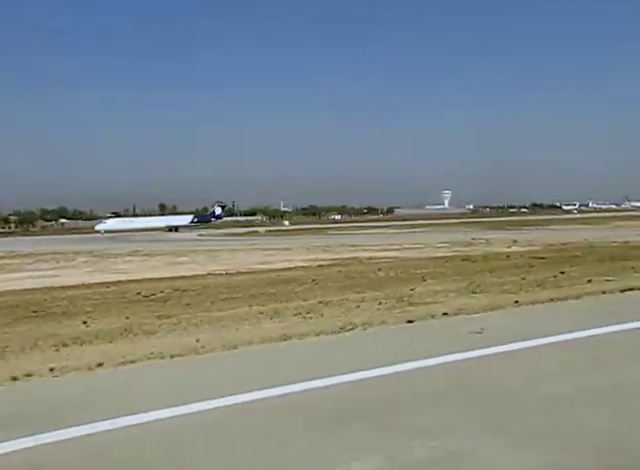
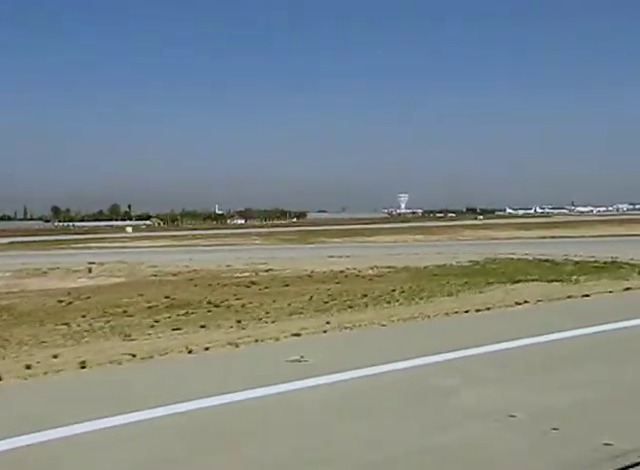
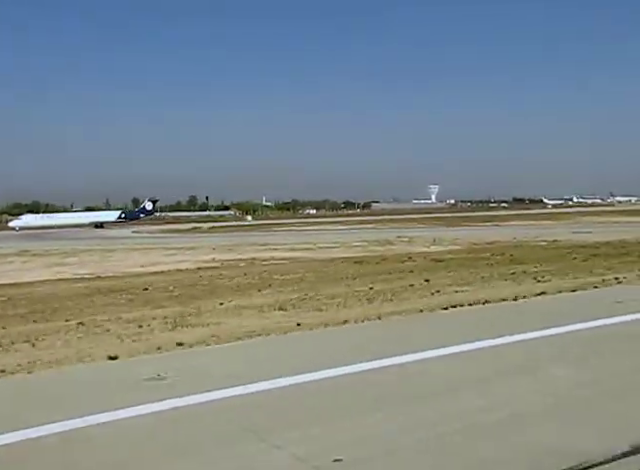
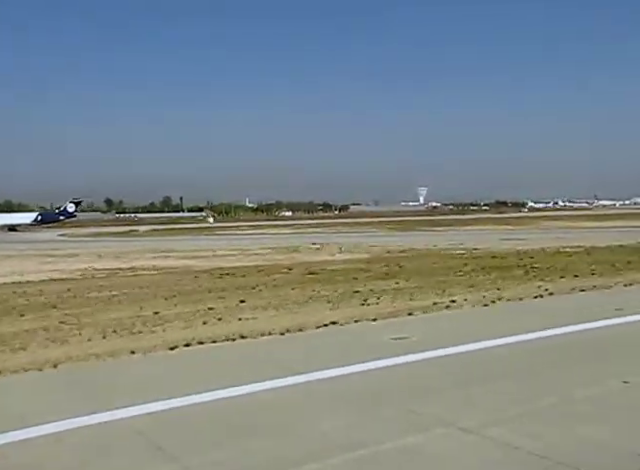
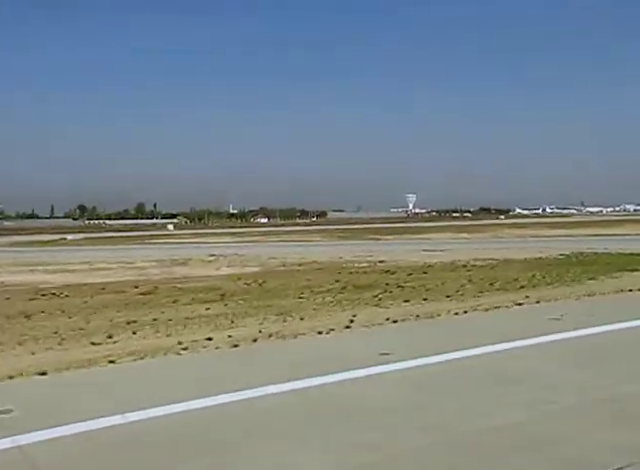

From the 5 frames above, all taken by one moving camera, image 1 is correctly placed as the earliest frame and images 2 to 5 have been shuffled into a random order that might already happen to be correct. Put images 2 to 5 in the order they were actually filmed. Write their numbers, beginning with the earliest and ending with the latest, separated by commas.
3, 4, 5, 2
